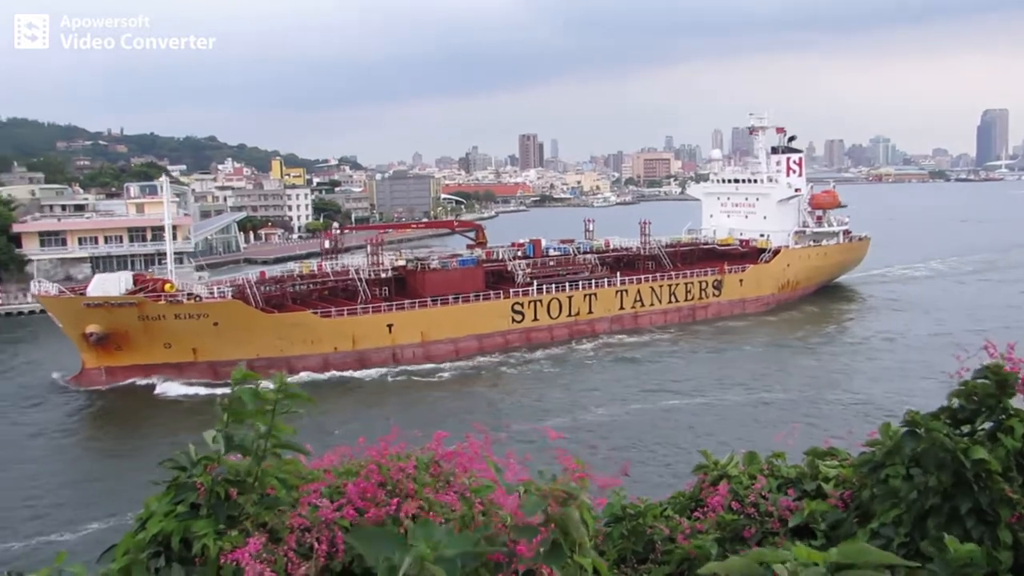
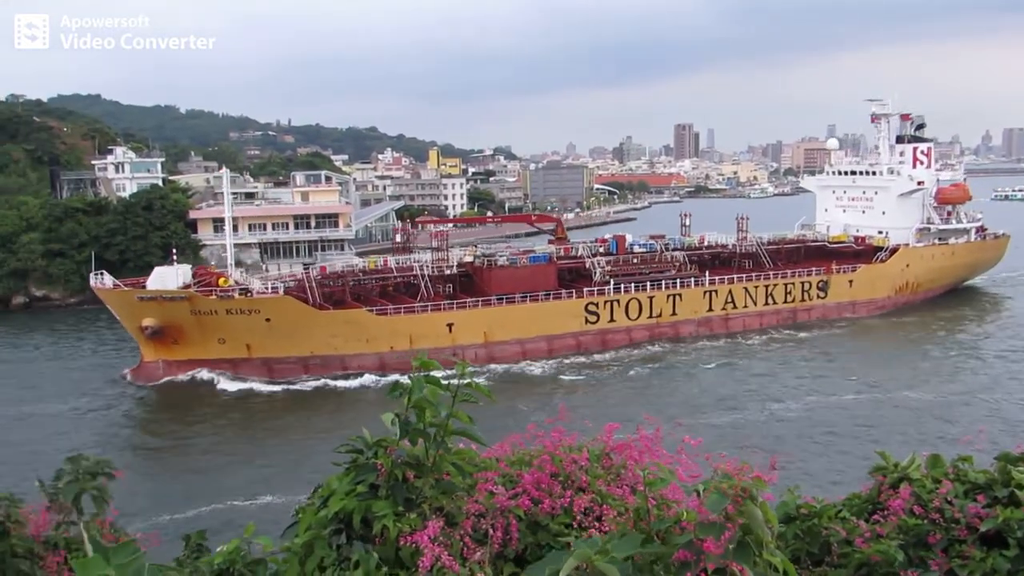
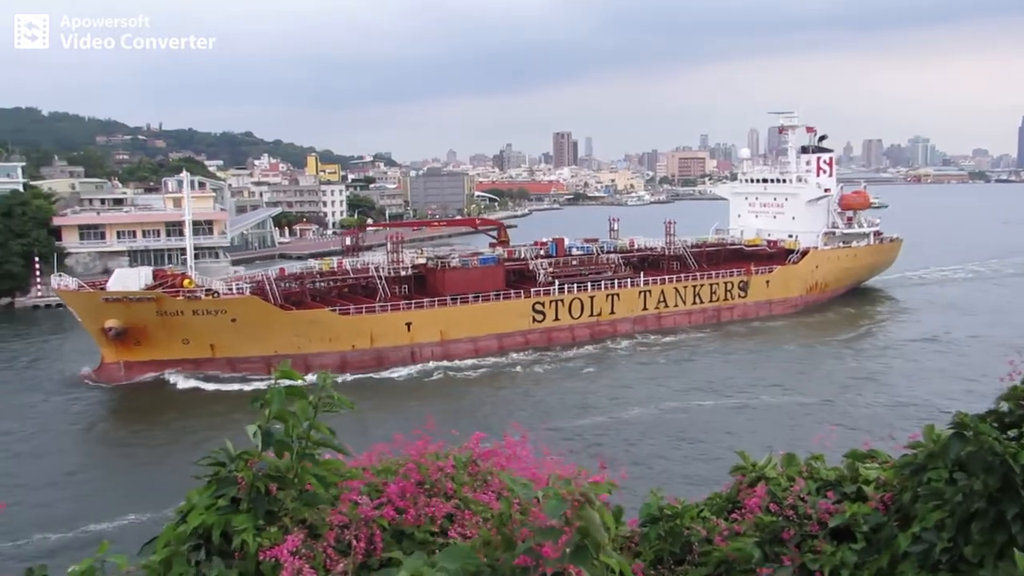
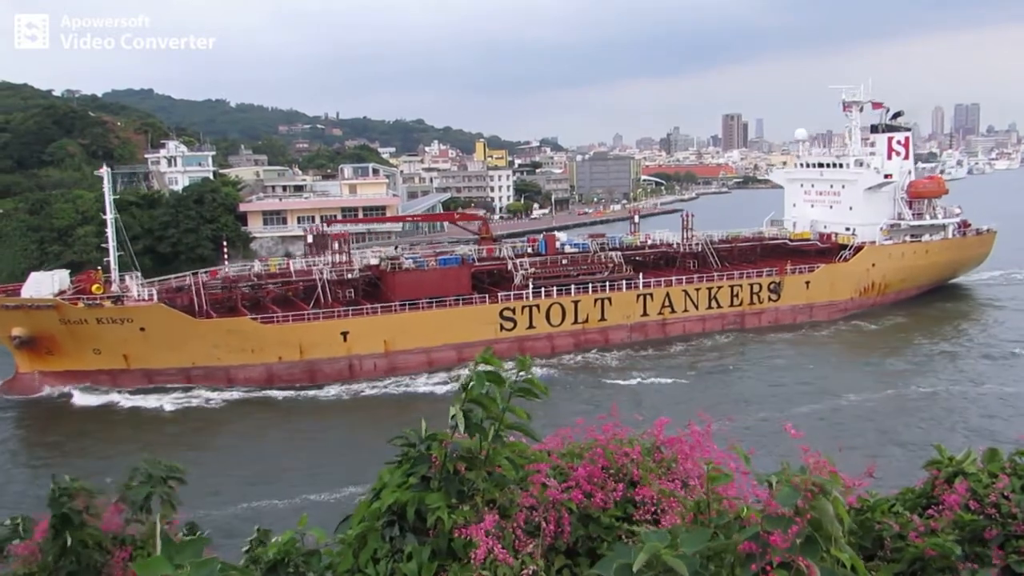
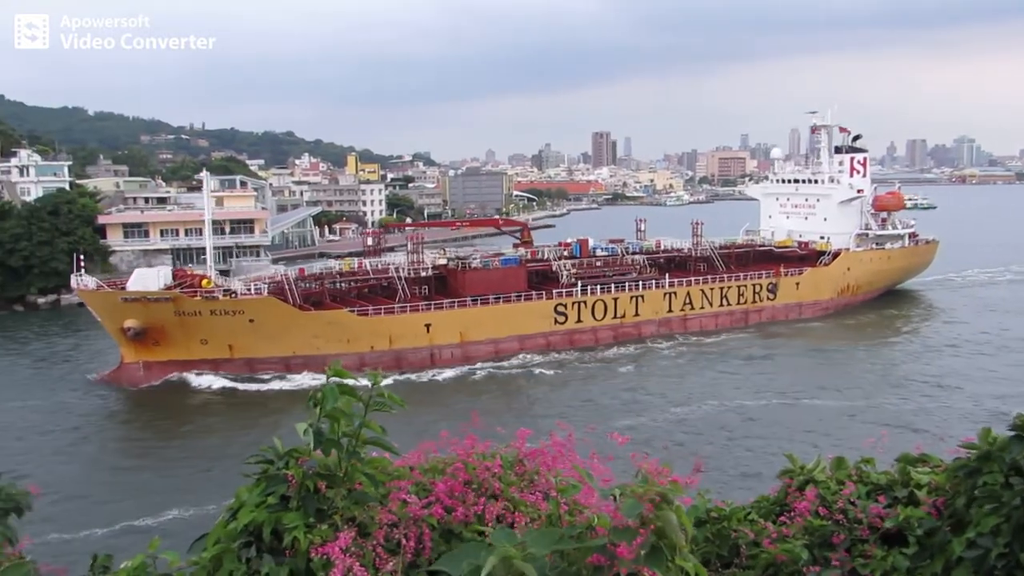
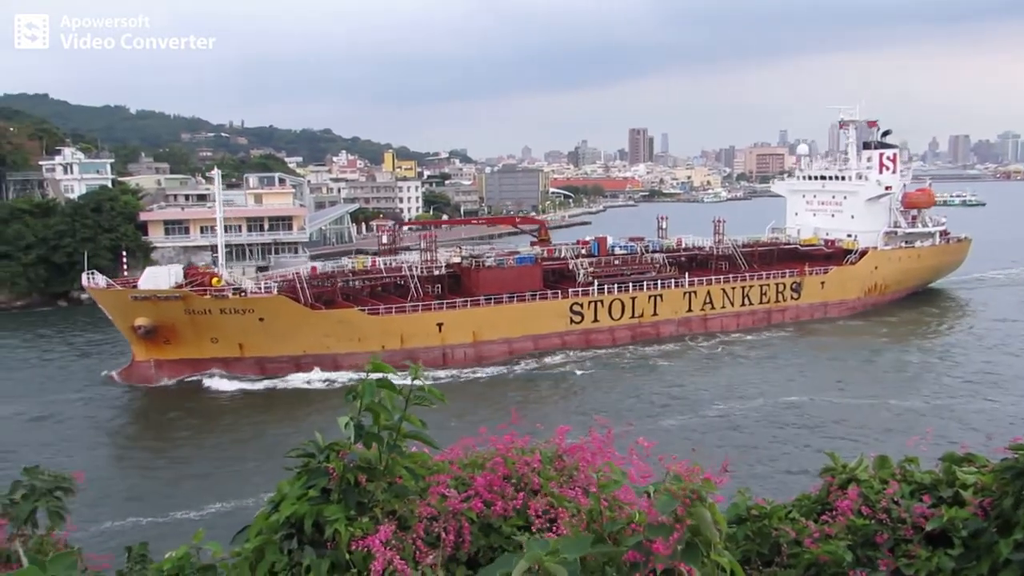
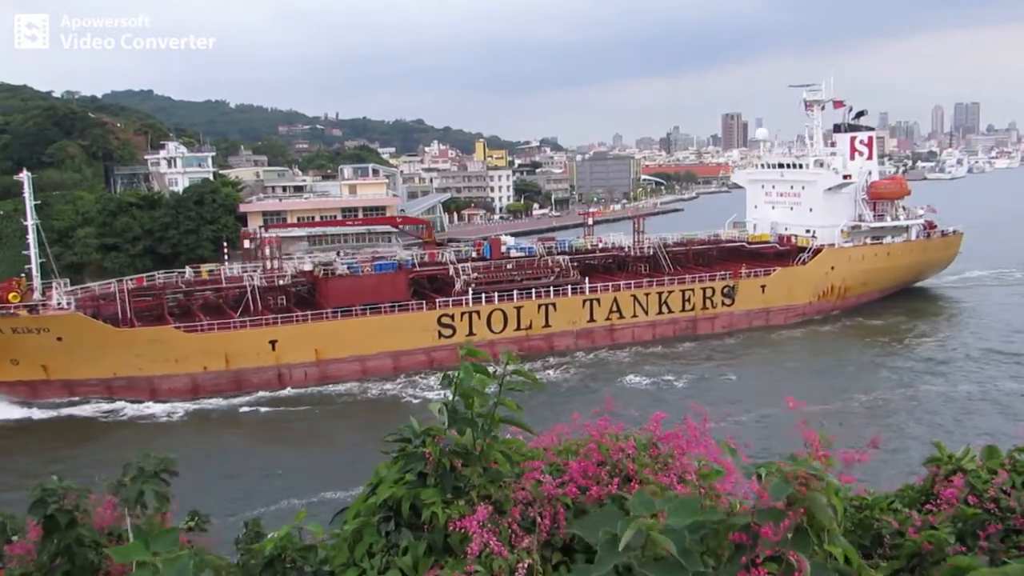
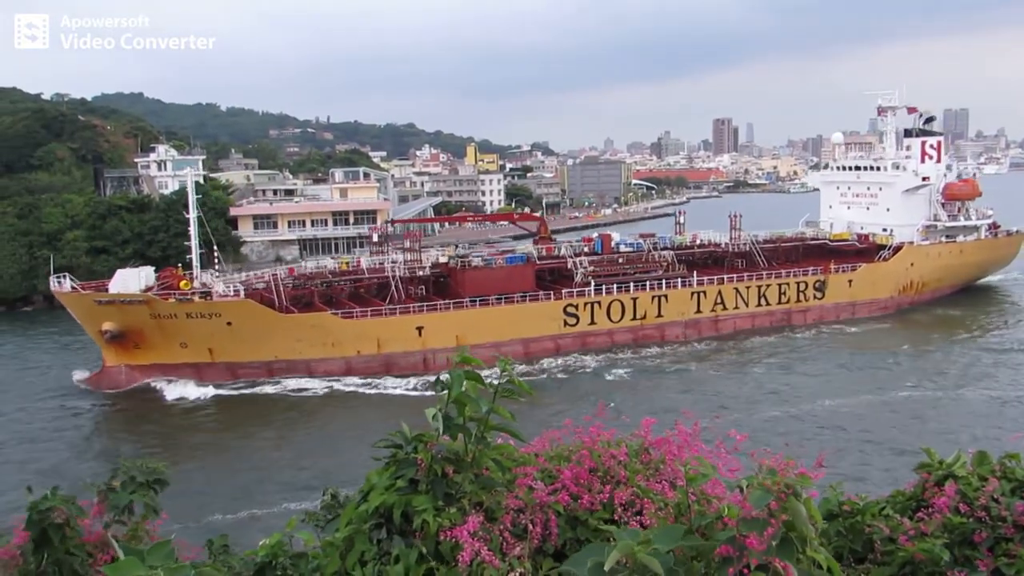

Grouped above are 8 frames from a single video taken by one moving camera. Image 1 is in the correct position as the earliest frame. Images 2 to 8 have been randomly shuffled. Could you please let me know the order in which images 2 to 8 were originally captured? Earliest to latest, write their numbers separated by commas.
3, 5, 6, 2, 8, 4, 7
